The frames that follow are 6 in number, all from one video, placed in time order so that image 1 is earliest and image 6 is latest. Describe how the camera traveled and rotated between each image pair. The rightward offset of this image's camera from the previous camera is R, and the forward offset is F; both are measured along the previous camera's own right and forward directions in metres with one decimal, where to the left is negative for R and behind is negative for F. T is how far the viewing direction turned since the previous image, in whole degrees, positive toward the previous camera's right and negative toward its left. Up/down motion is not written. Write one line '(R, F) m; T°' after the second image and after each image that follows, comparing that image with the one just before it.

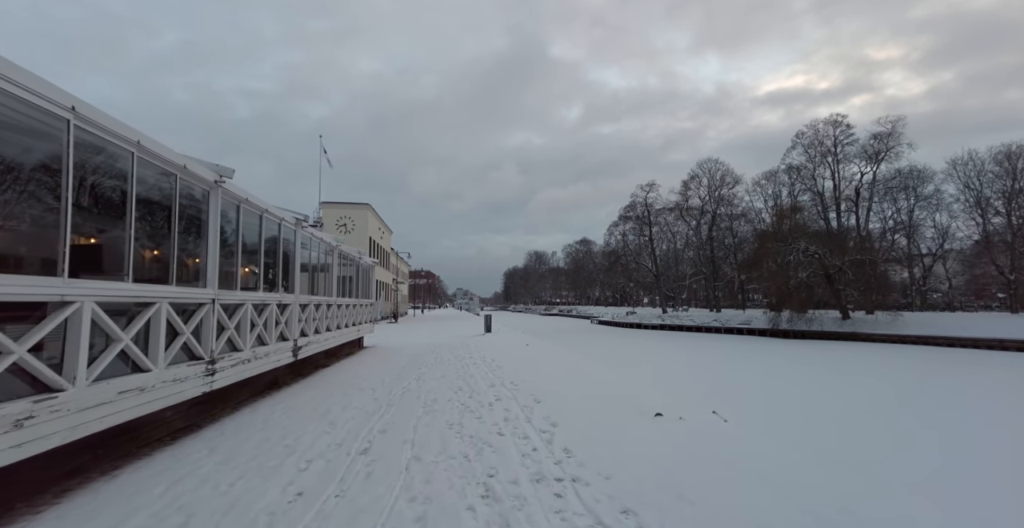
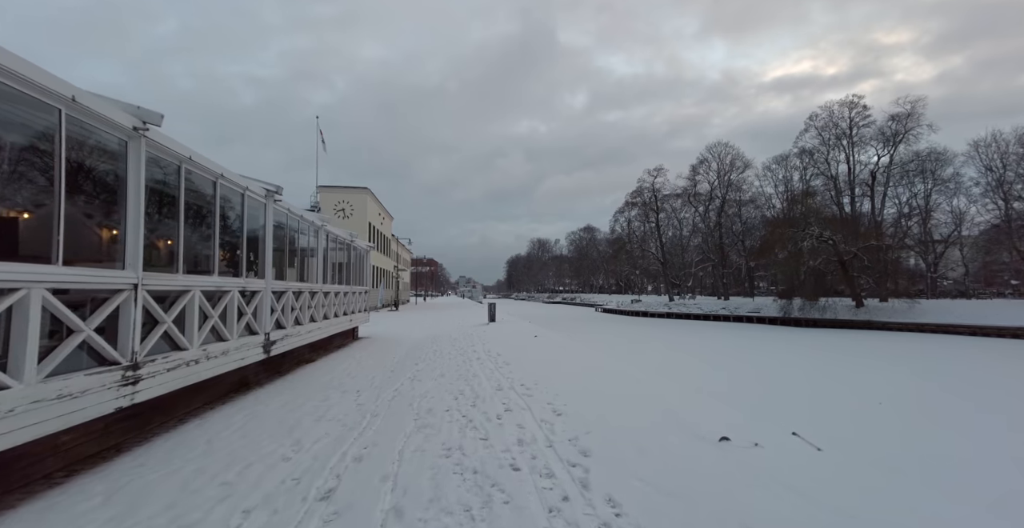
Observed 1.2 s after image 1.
(-0.1, +1.2) m; 0°
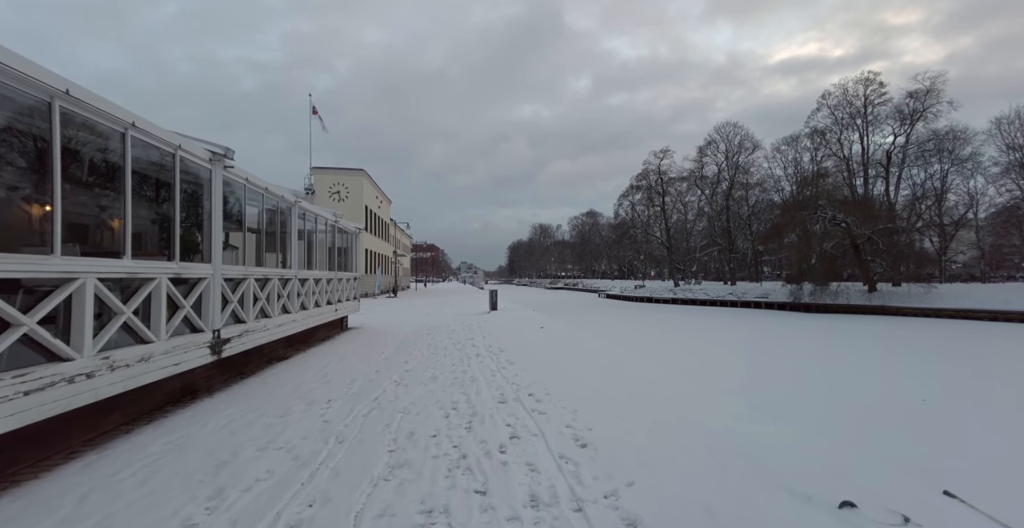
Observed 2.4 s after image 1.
(0.0, +1.2) m; 0°
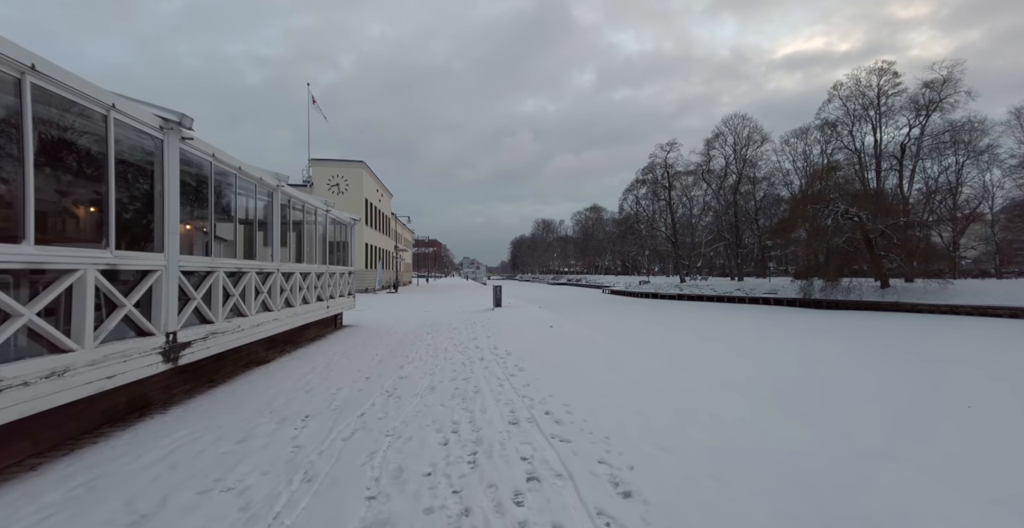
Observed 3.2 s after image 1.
(-0.1, +0.9) m; 0°
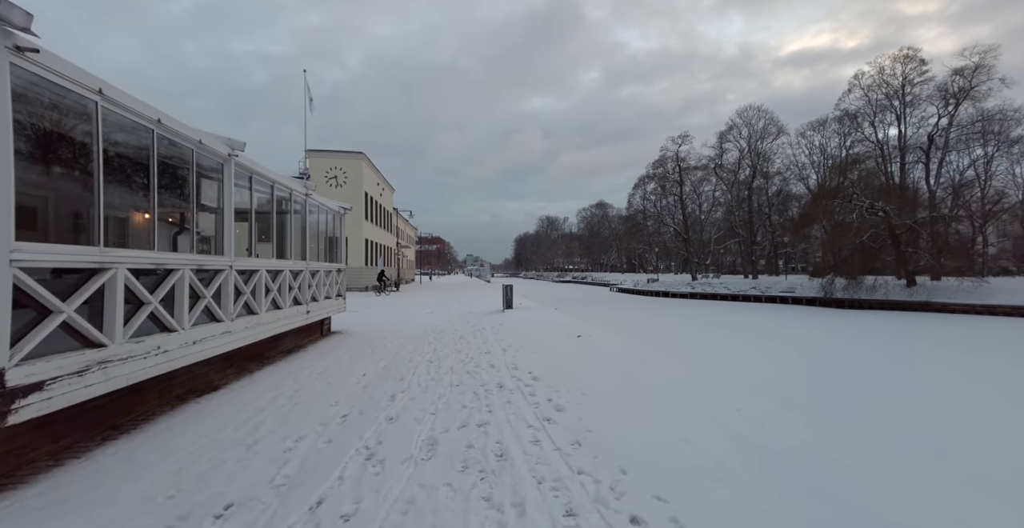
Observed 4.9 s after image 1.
(-0.3, +1.8) m; 0°
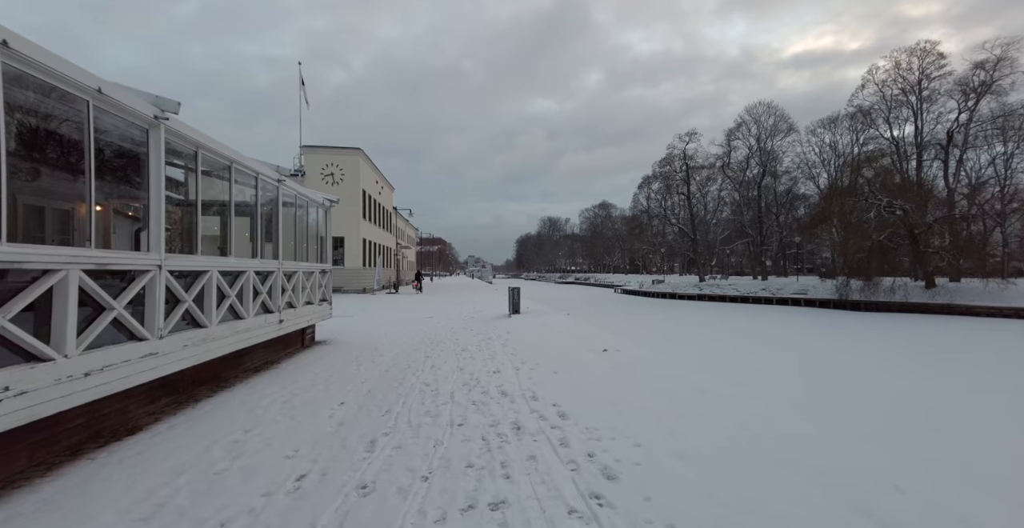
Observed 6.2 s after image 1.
(-0.2, +1.4) m; 0°
